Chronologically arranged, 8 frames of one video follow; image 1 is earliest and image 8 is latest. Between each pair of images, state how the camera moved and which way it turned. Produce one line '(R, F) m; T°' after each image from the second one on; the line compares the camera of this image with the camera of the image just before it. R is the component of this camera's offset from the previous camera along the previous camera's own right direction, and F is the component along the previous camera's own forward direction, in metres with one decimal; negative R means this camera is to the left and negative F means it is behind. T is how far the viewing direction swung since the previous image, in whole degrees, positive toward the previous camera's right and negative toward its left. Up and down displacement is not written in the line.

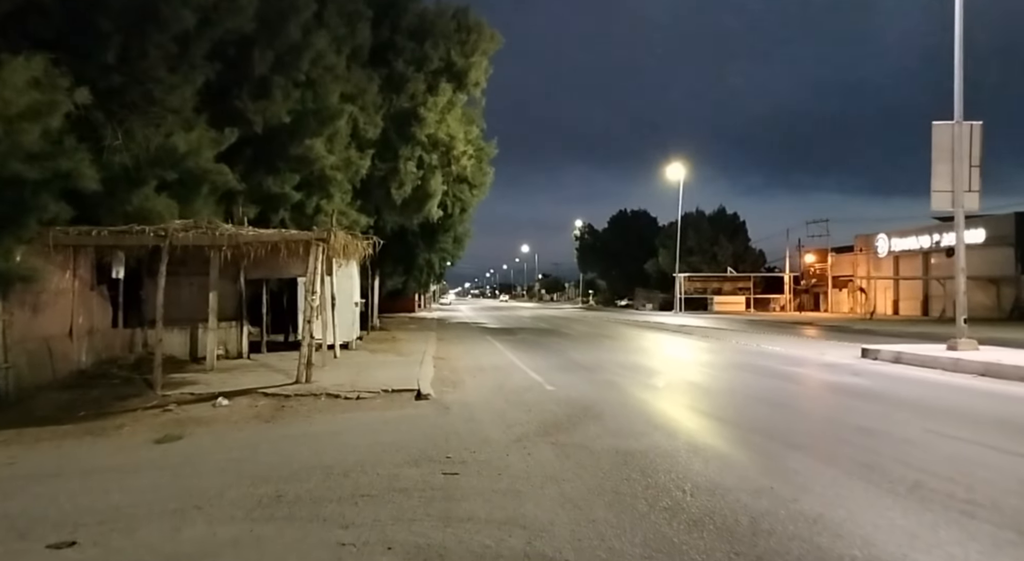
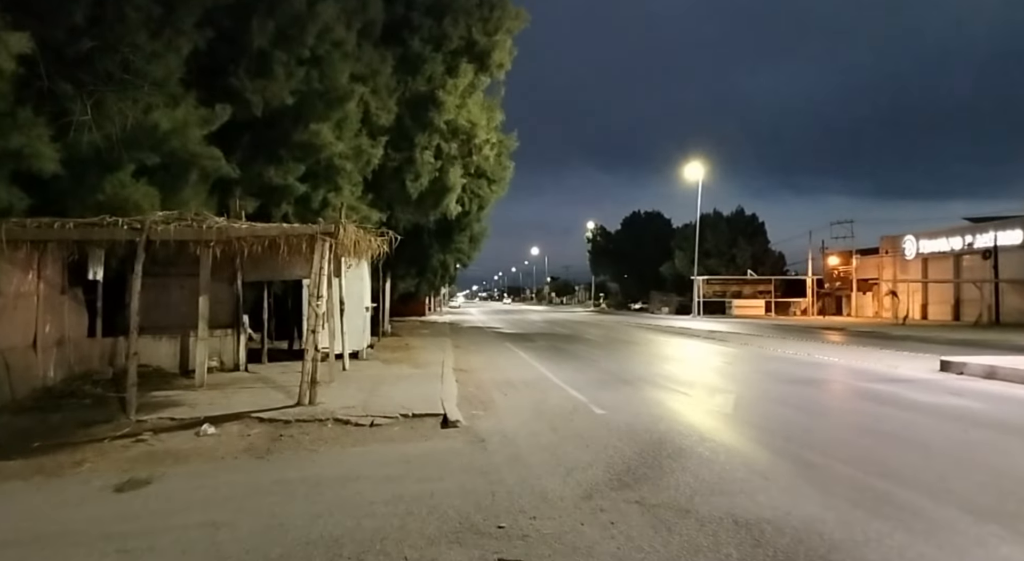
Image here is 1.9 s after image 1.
(-0.5, +1.8) m; -1°
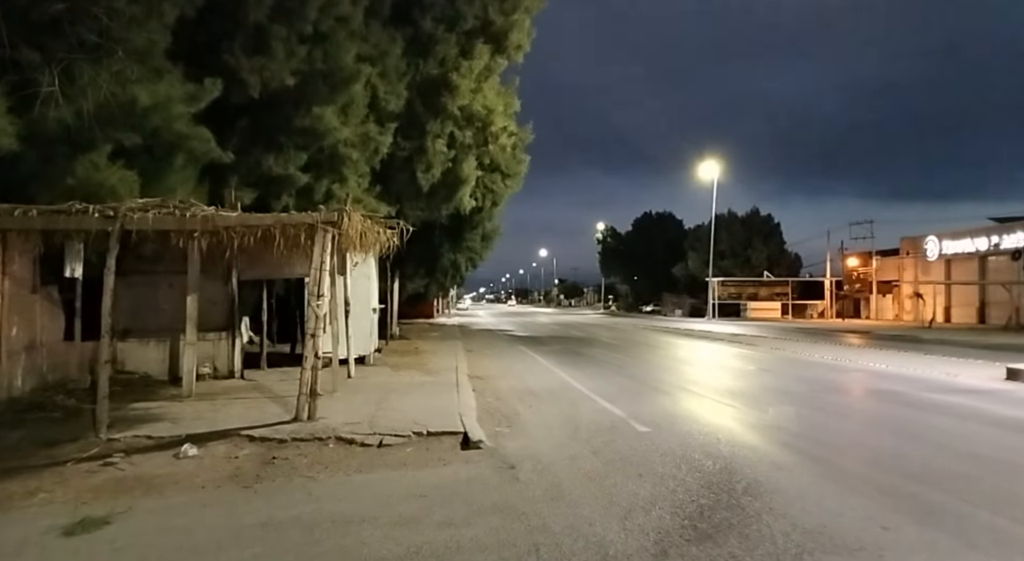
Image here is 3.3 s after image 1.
(-0.3, +1.3) m; -1°
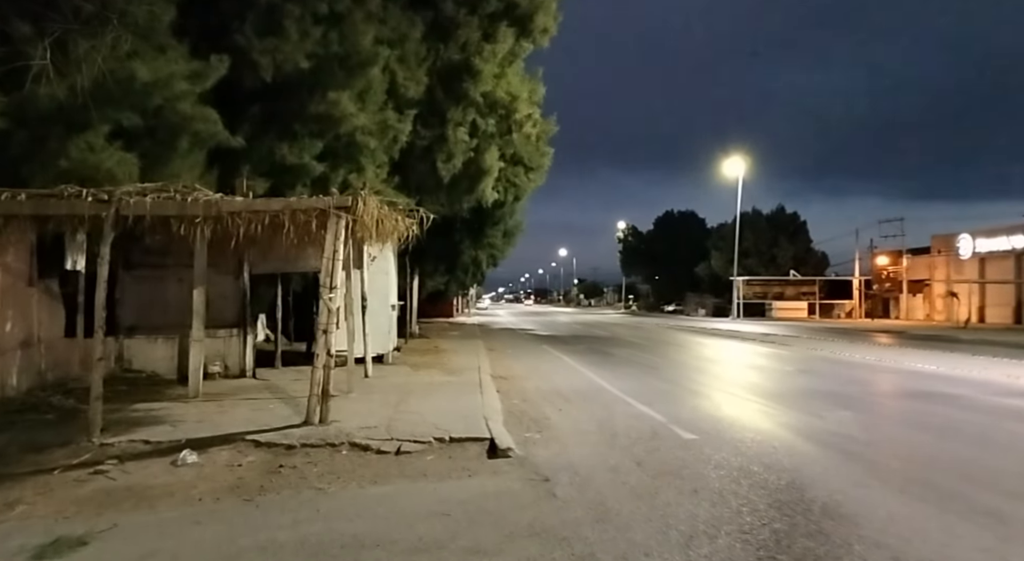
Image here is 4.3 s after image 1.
(-0.1, +0.8) m; -2°
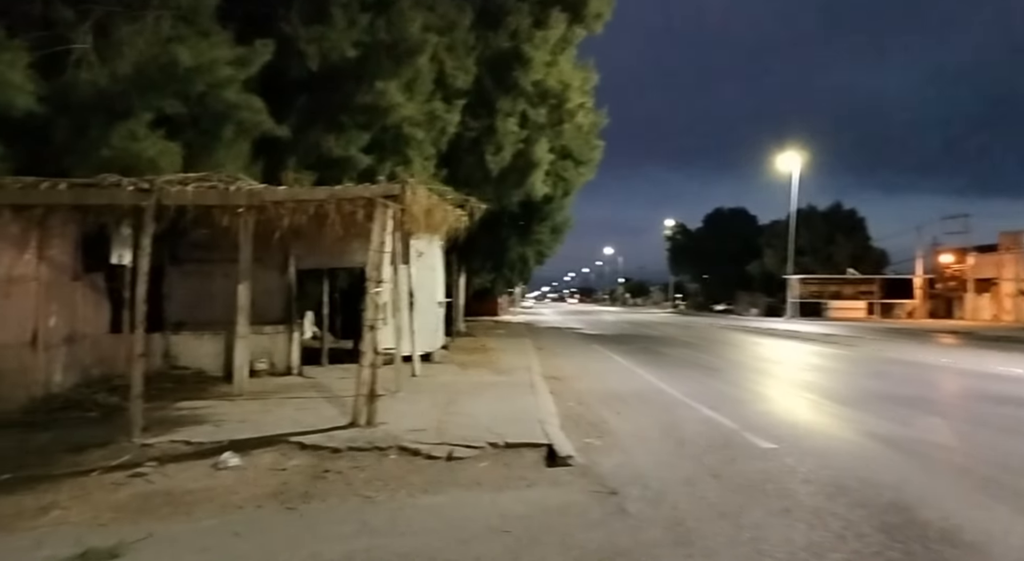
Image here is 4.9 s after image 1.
(-0.2, +0.6) m; -4°
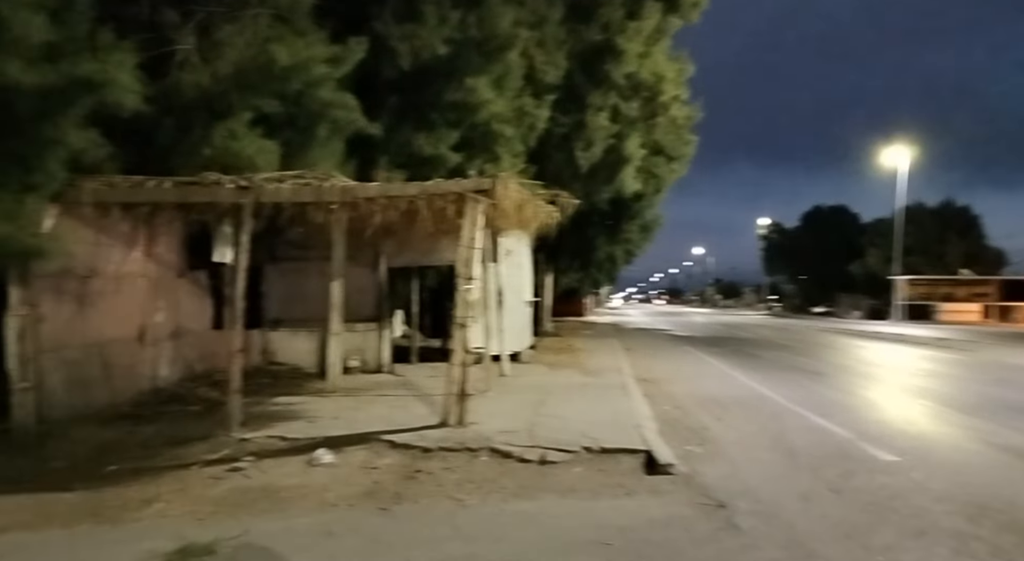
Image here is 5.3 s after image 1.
(-0.1, +0.3) m; -7°
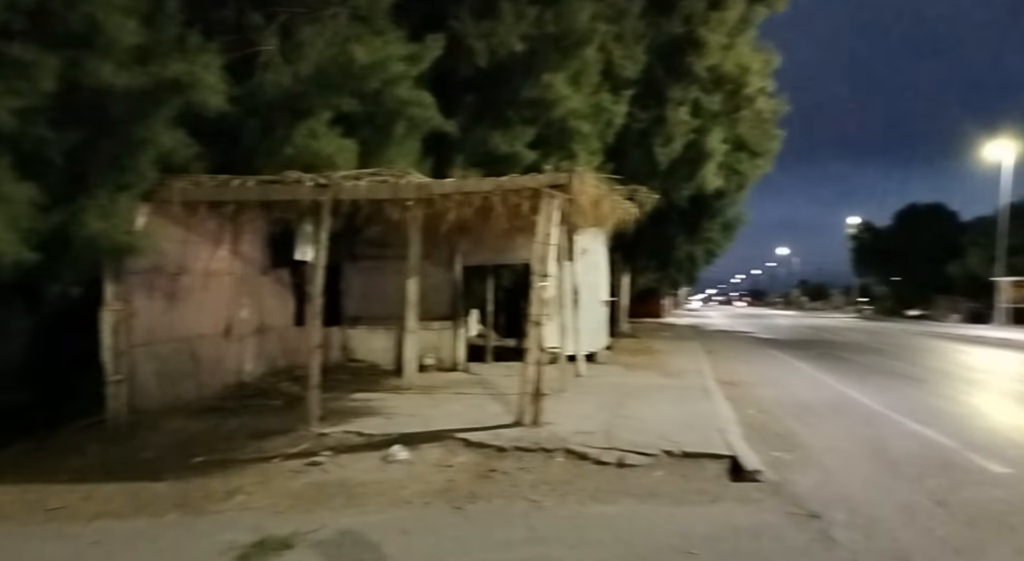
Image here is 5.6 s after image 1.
(0.0, +0.2) m; -7°
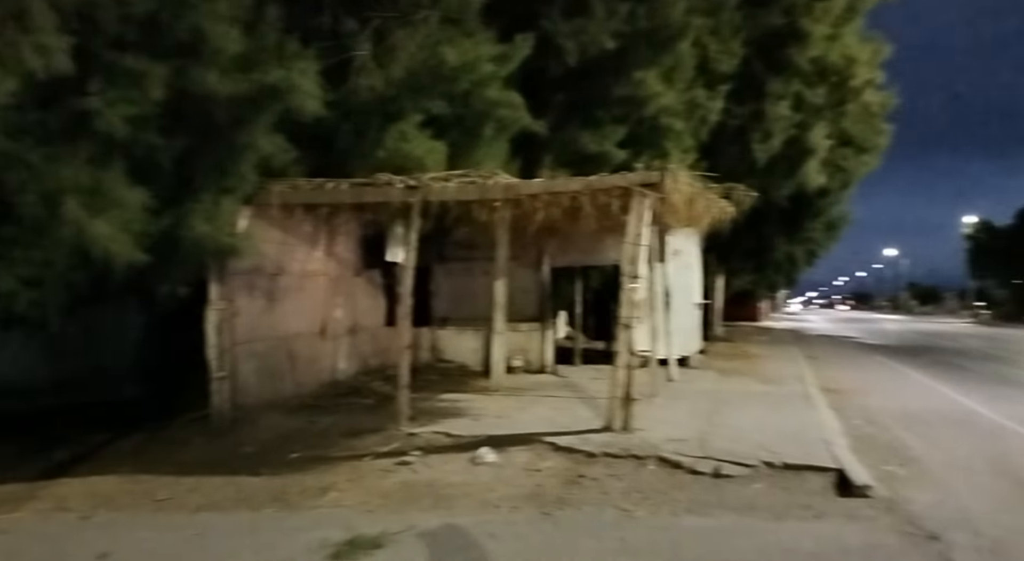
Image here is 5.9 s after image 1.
(0.0, +0.1) m; -8°
